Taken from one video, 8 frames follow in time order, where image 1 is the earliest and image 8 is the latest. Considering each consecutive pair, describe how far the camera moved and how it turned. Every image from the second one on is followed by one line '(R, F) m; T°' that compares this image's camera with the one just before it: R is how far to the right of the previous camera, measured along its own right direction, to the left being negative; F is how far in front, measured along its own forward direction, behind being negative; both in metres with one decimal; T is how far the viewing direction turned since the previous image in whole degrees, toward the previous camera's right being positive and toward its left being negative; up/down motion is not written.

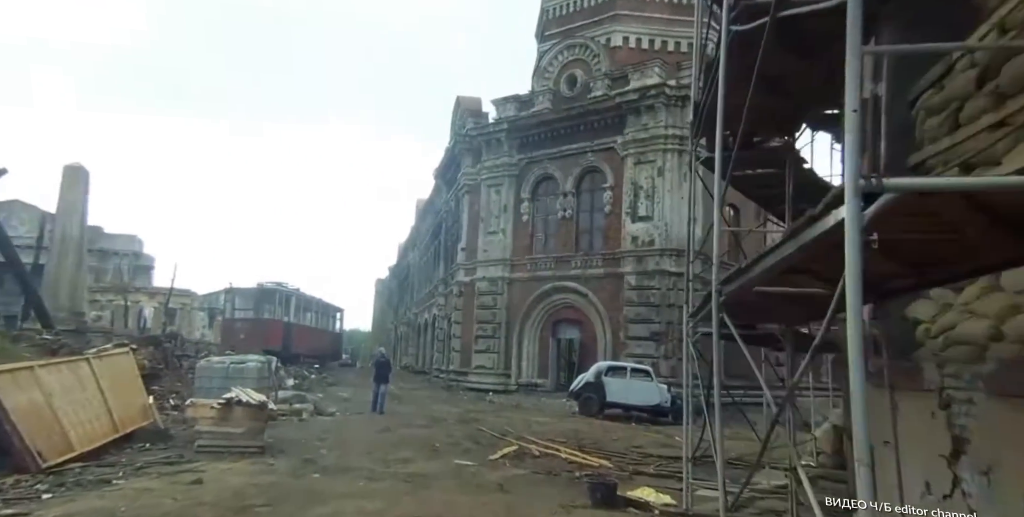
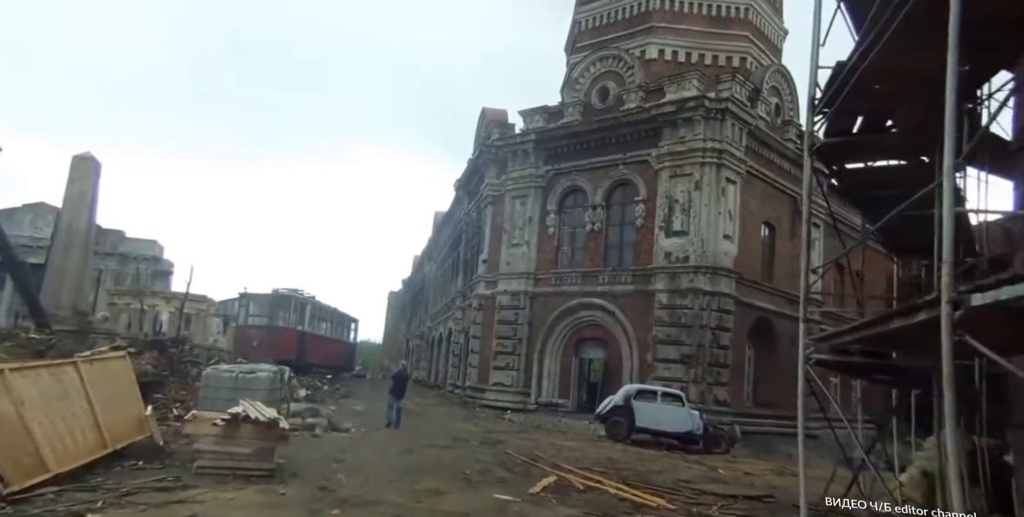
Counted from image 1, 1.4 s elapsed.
(-0.4, +0.9) m; -1°
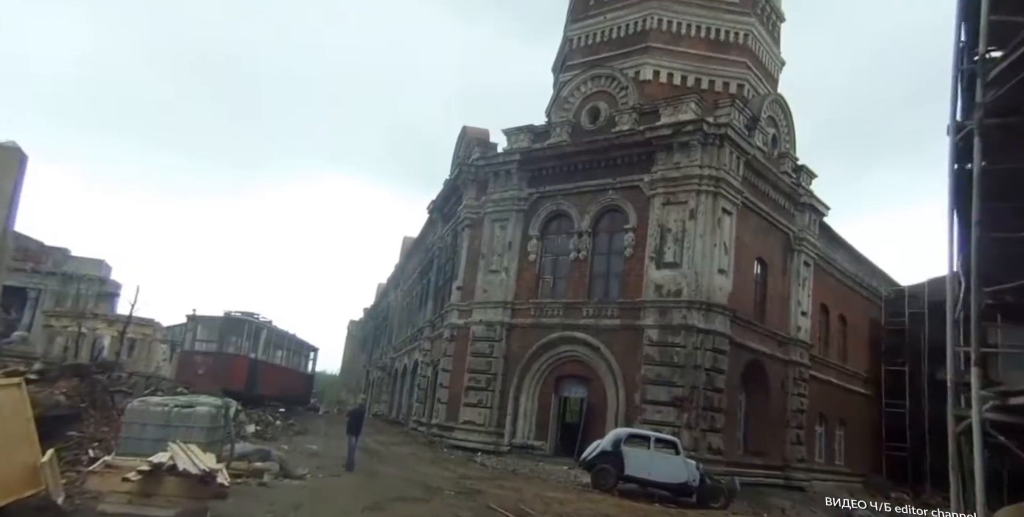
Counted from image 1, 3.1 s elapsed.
(-0.4, +1.5) m; +3°
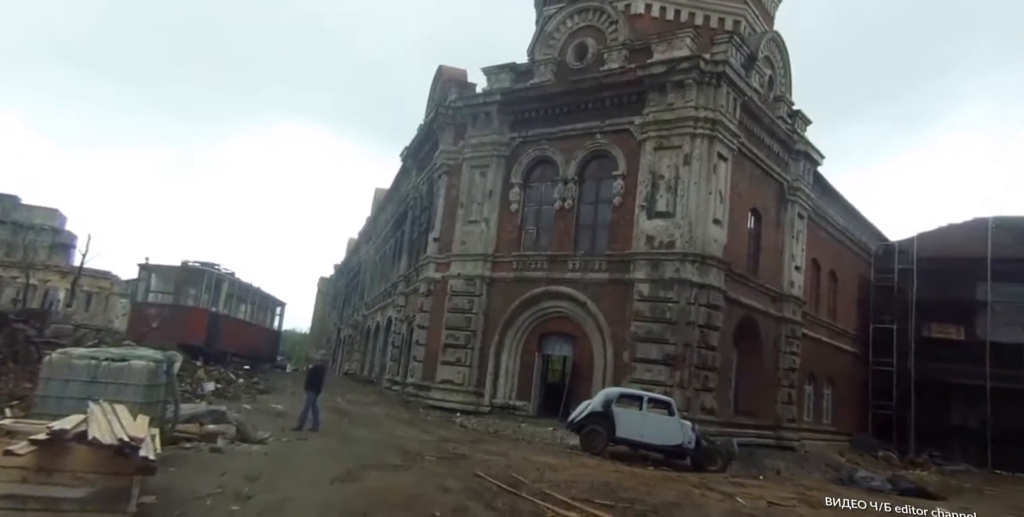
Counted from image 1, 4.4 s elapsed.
(-0.3, +1.3) m; +2°
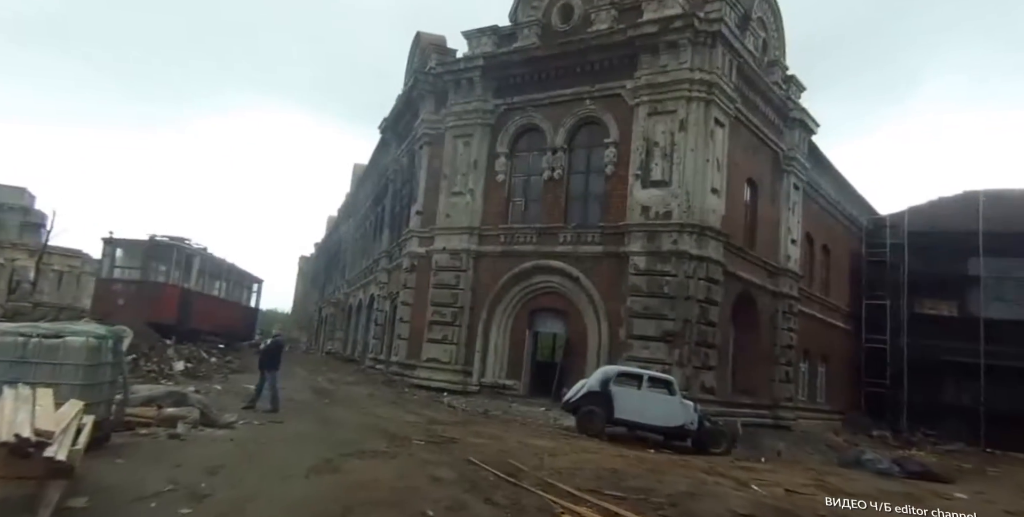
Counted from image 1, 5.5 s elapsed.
(-0.2, +0.9) m; +1°
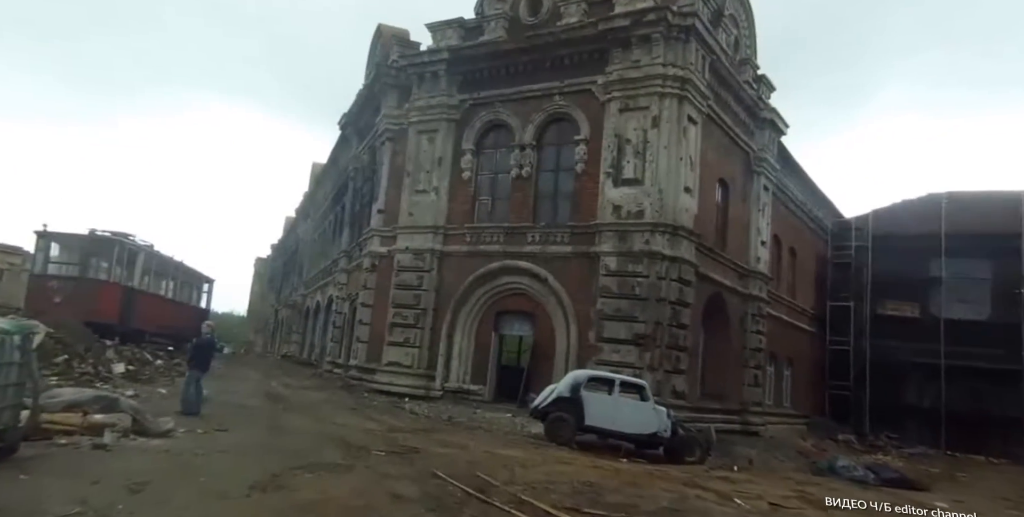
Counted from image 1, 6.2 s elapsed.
(-0.1, +0.7) m; +3°
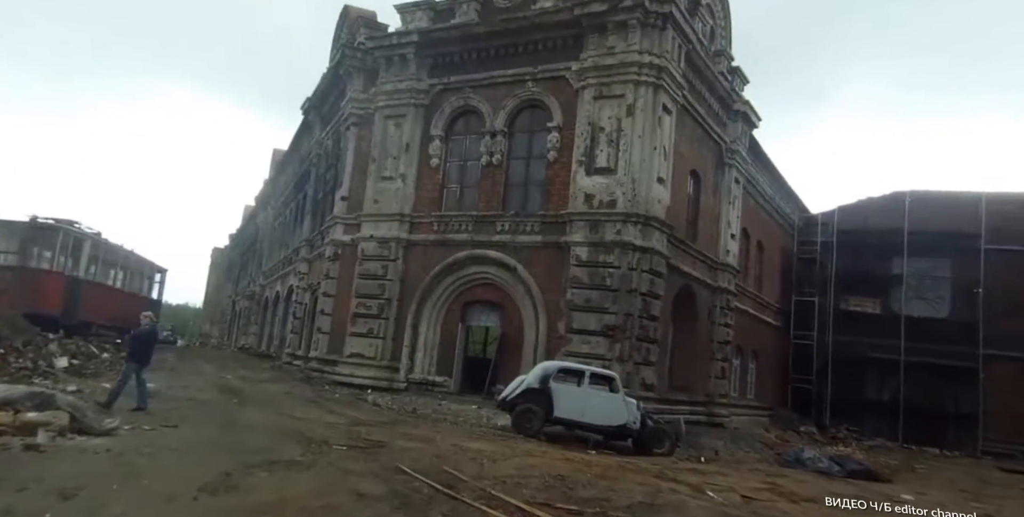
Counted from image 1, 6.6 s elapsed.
(-0.1, +0.4) m; +3°
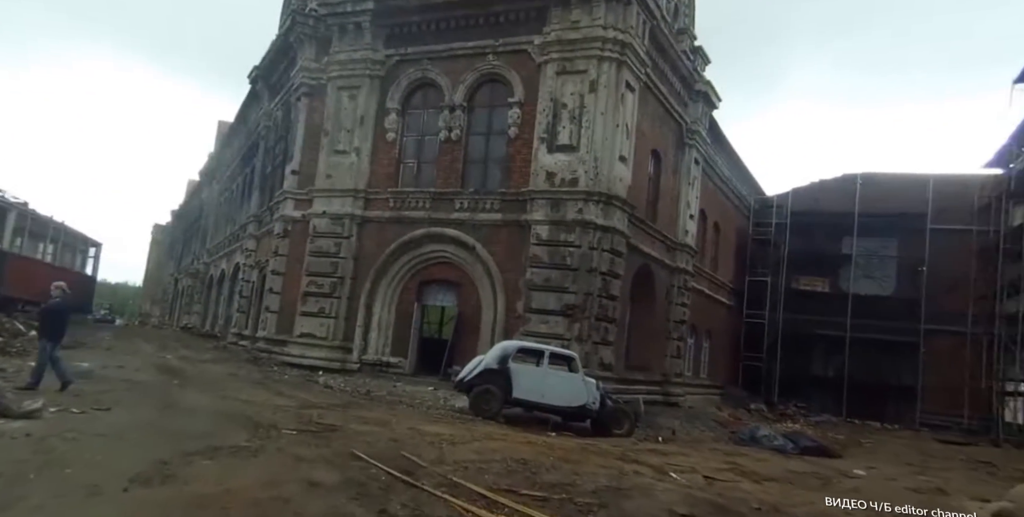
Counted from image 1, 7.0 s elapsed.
(-0.1, +0.4) m; +4°
